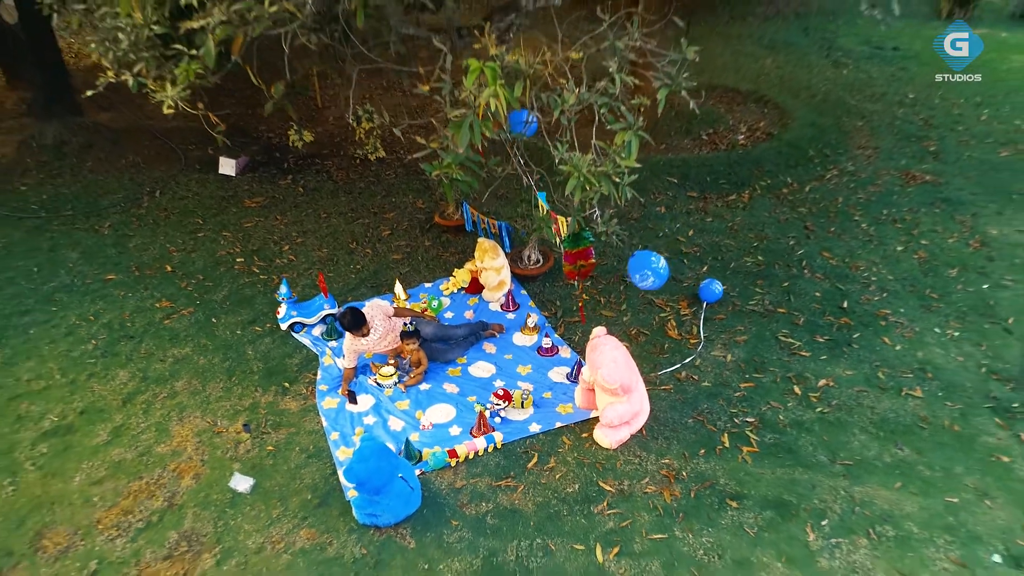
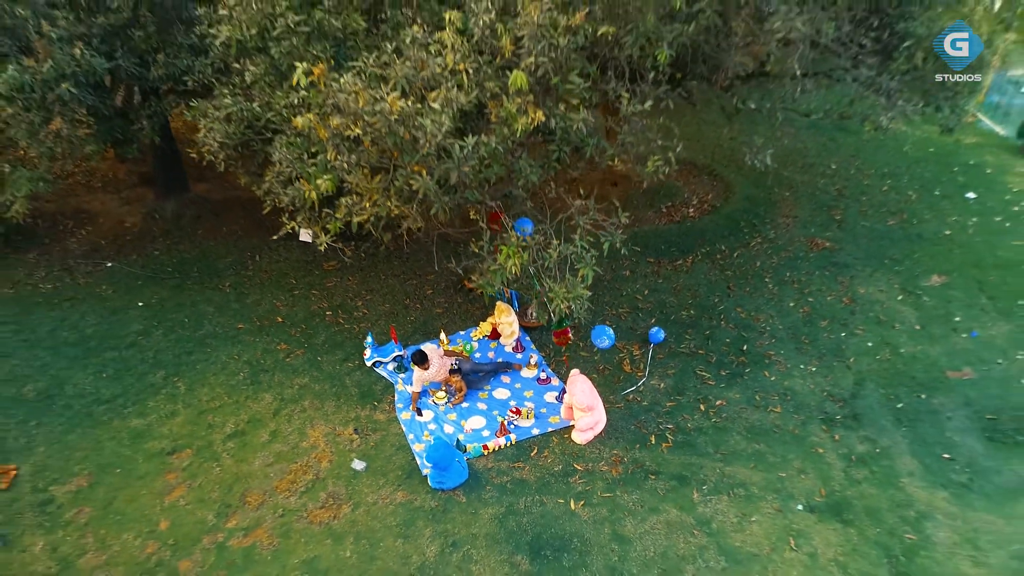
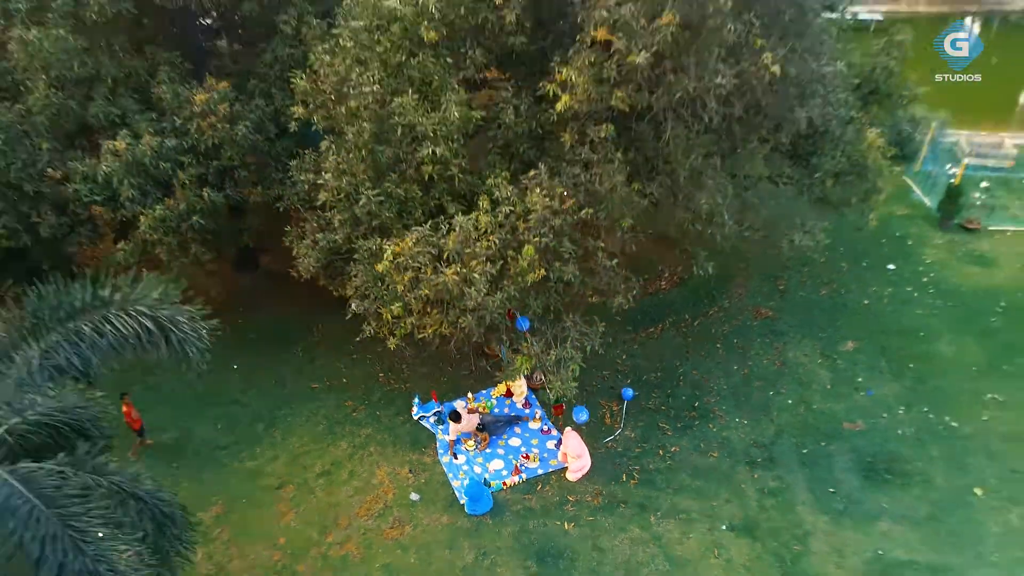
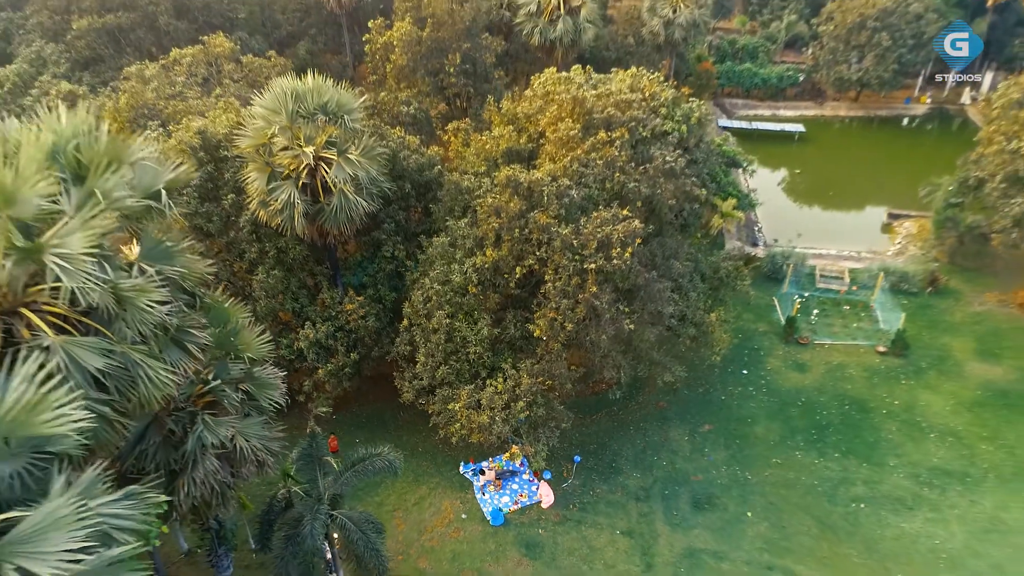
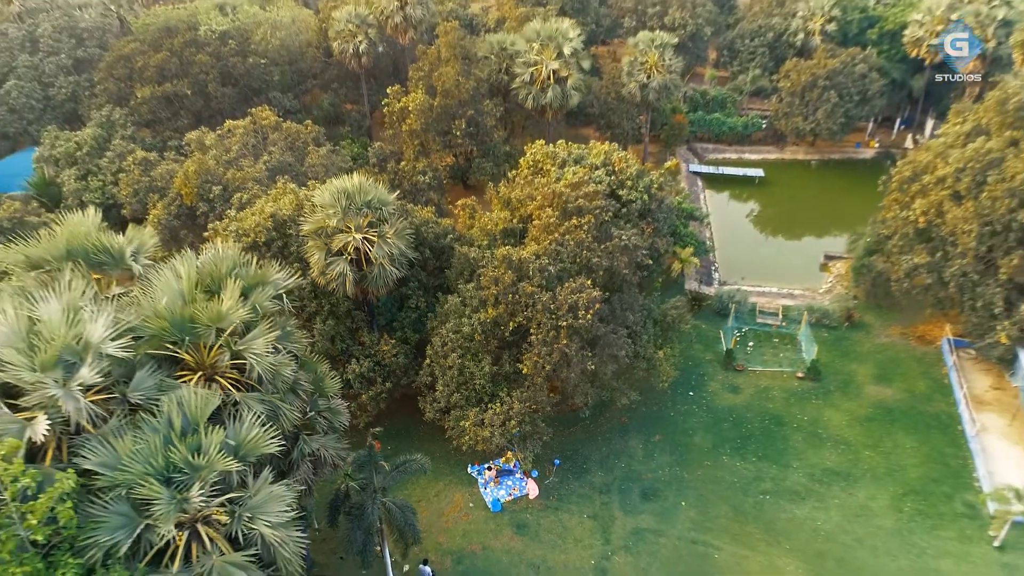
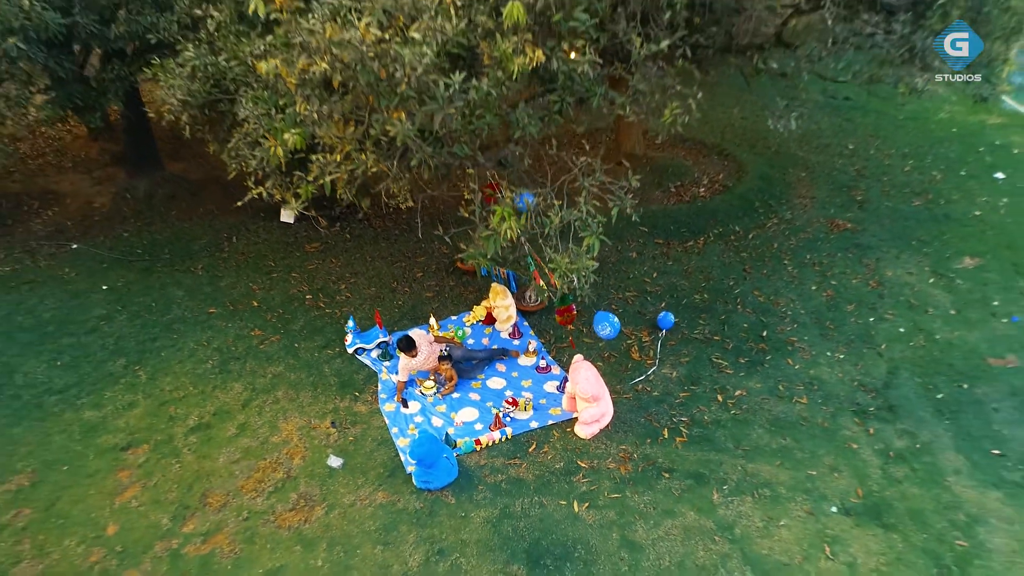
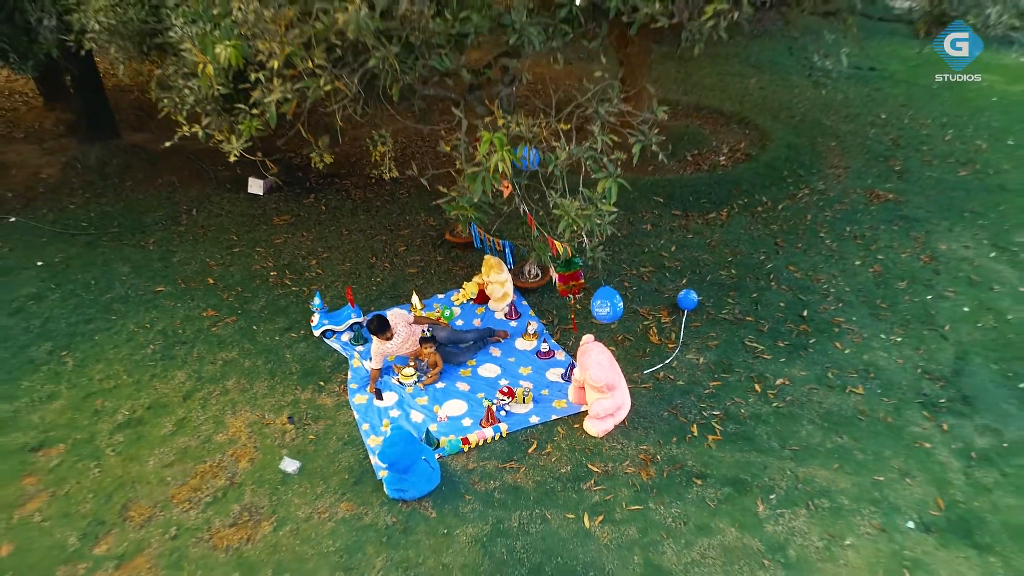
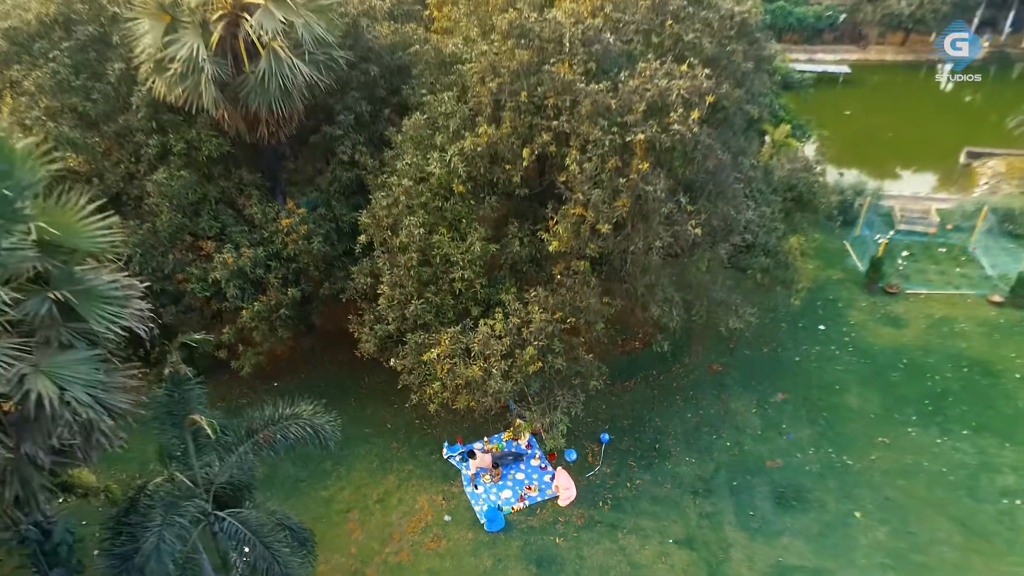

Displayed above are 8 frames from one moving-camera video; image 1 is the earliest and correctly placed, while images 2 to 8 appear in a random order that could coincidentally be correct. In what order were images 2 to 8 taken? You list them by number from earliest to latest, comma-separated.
7, 6, 2, 3, 8, 4, 5
